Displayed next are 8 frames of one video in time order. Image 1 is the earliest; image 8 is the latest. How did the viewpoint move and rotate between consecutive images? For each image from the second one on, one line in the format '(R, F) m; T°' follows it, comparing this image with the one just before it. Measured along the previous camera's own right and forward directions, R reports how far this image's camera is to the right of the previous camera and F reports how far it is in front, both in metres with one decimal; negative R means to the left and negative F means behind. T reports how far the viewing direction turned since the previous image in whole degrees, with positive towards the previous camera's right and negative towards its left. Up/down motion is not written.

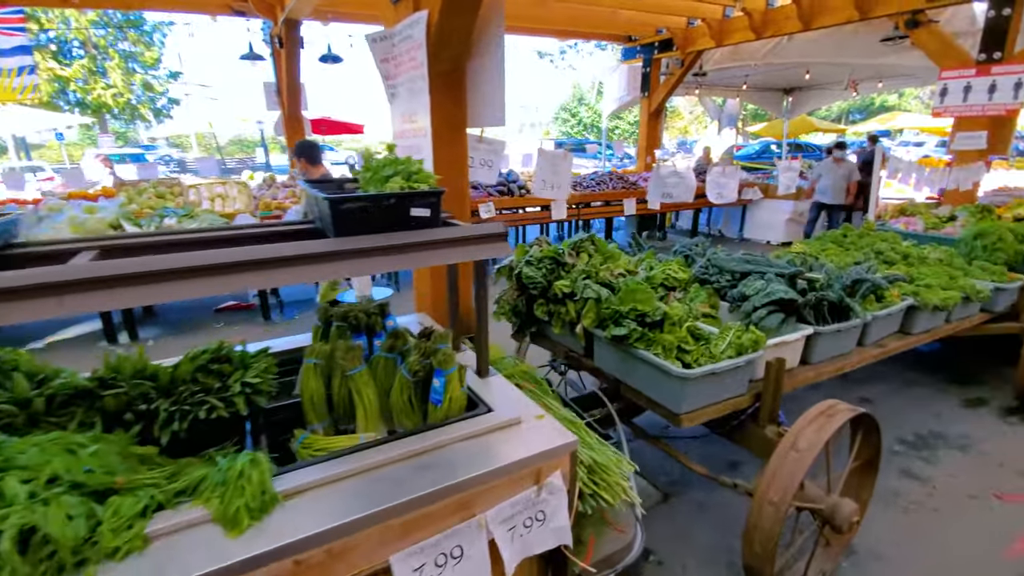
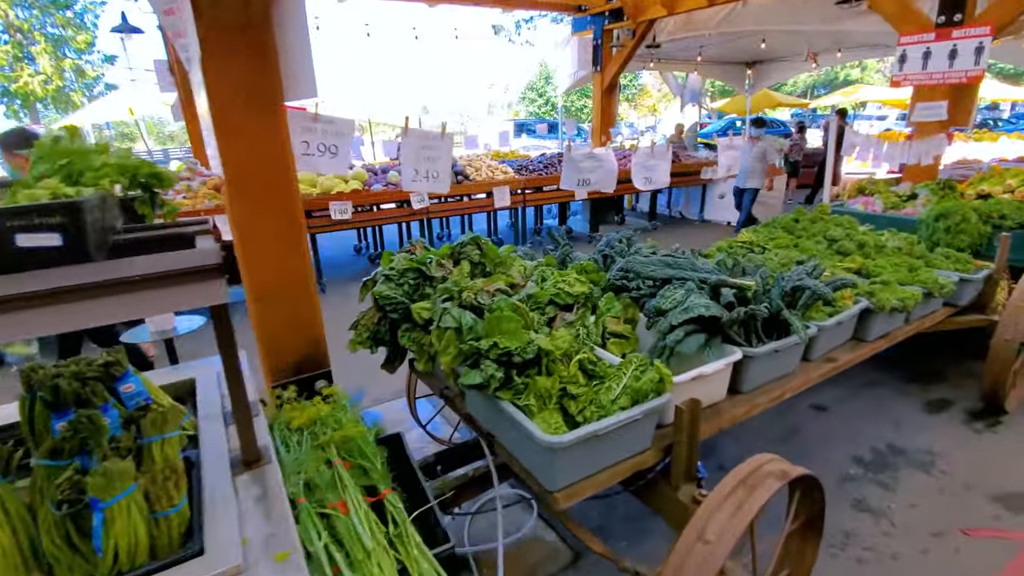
(+0.5, +0.5) m; +3°
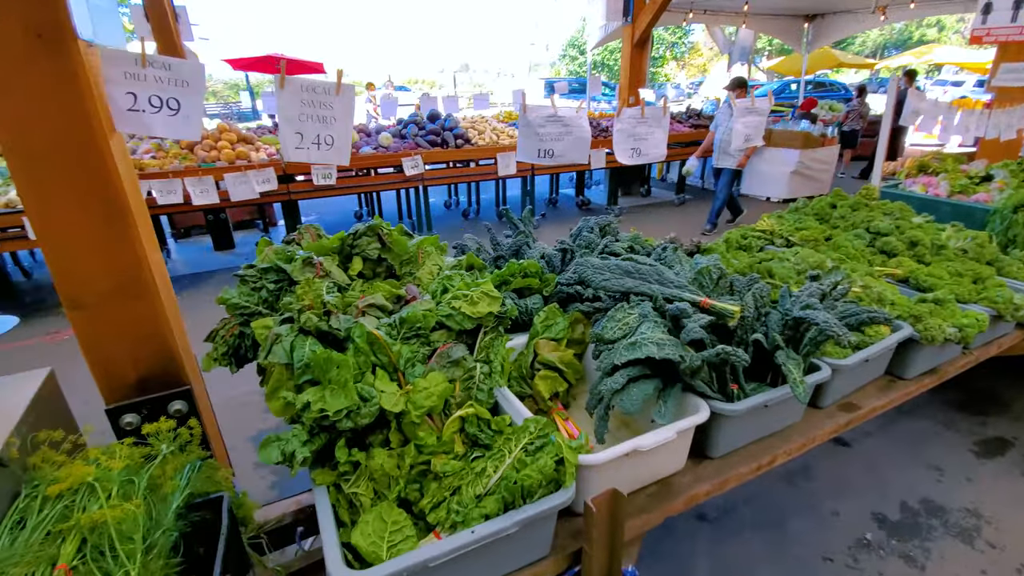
(+0.4, +0.5) m; -4°
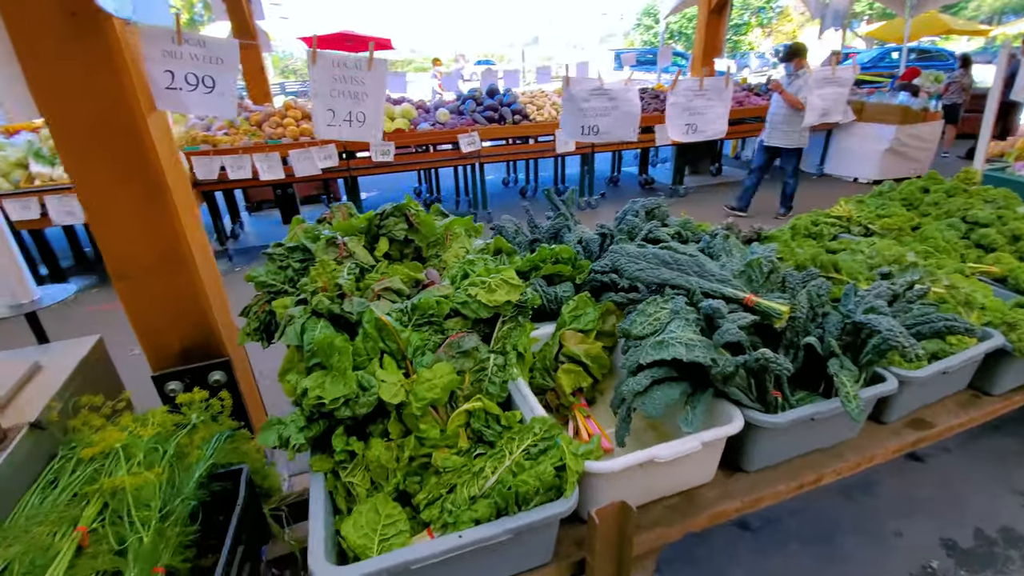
(+0.1, +0.1) m; -7°
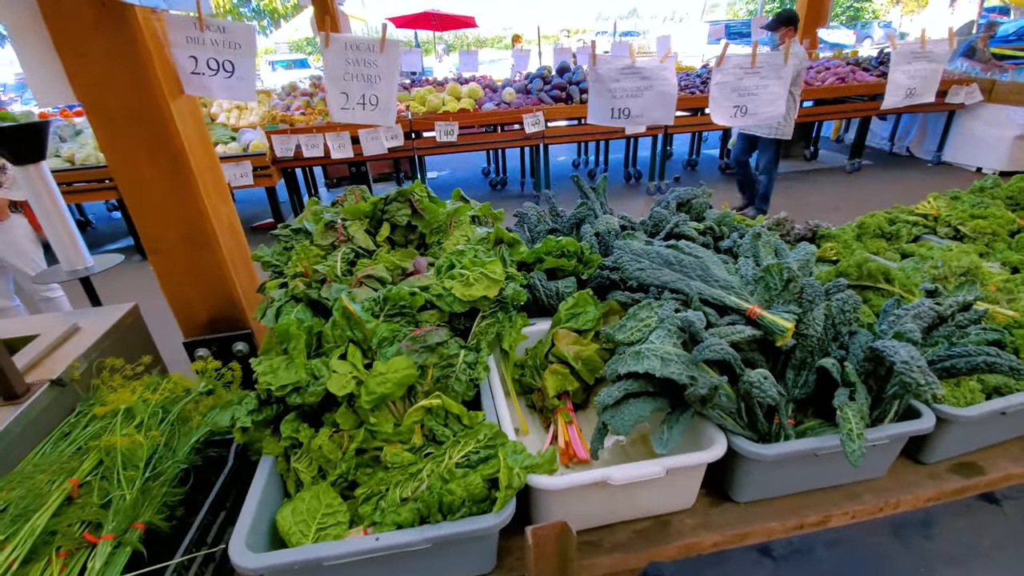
(+0.2, +0.1) m; -9°
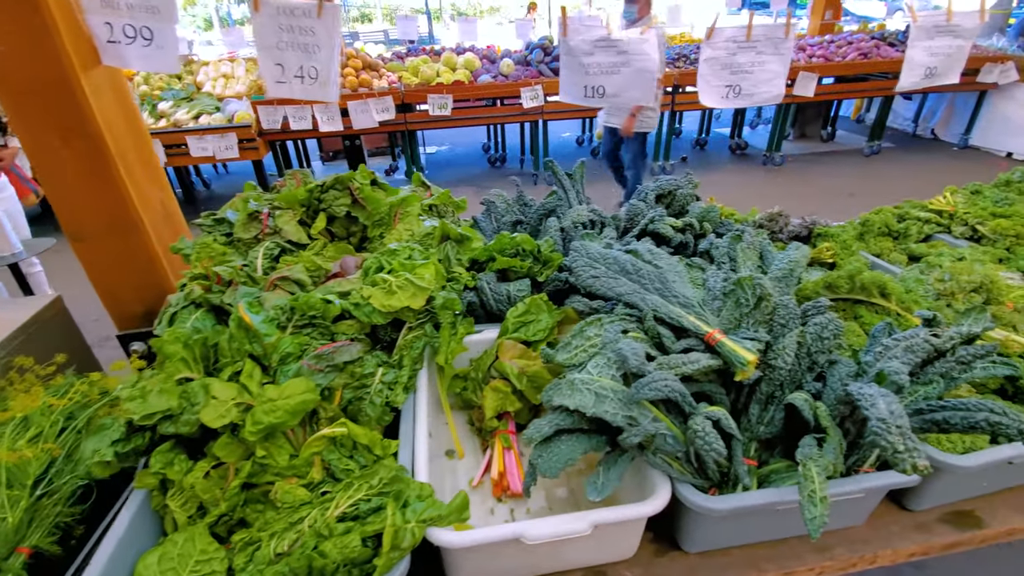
(+0.2, +0.2) m; -1°
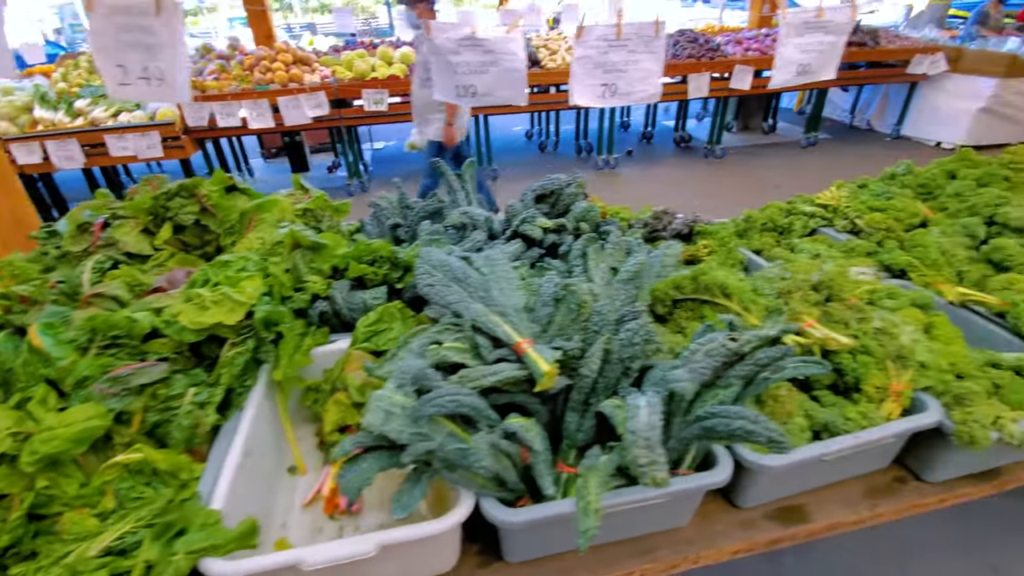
(+0.3, 0.0) m; +3°
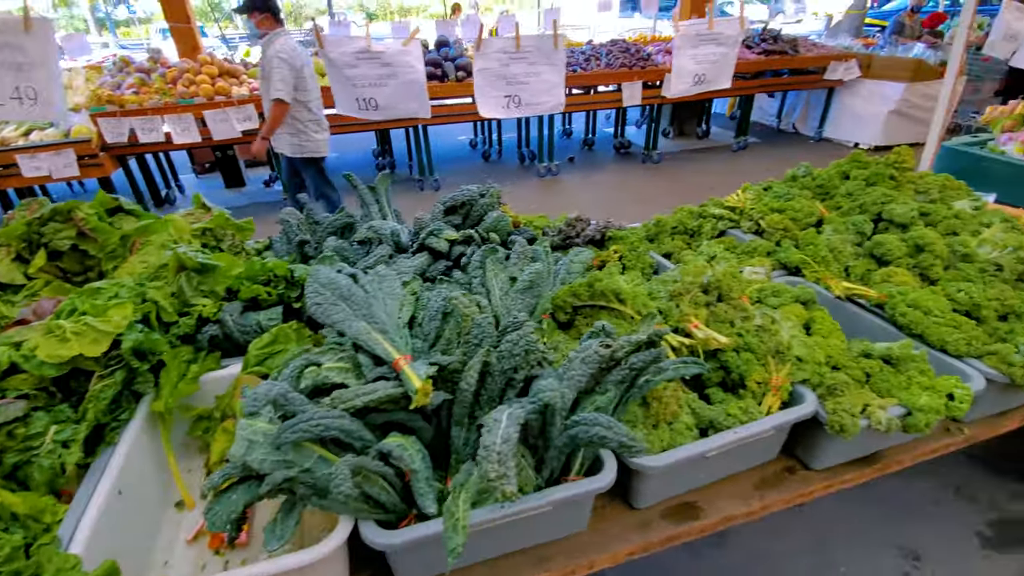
(+0.2, 0.0) m; +4°
